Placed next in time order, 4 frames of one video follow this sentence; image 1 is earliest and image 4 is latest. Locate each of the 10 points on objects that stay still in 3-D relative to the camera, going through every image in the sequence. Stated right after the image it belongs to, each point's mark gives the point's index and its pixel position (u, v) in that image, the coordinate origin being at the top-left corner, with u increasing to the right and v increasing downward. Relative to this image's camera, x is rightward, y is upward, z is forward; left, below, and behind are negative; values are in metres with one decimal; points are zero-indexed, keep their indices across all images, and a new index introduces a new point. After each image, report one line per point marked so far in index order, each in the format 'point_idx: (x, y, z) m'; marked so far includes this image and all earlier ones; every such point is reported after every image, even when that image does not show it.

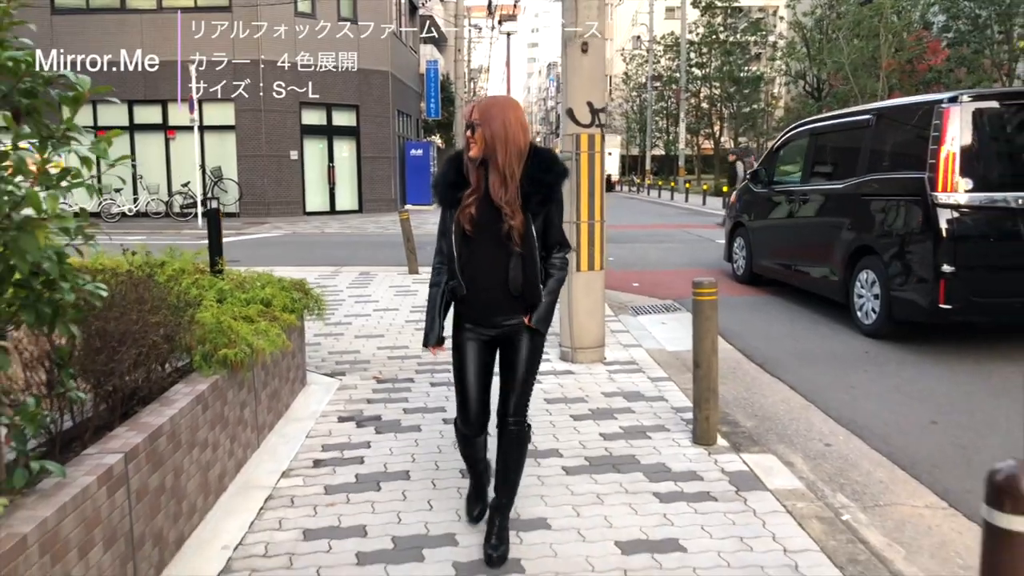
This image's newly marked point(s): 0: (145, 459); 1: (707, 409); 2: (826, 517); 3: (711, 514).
0: (-1.5, -0.7, +3.3) m
1: (+1.1, -0.7, +4.8) m
2: (+1.5, -1.1, +3.9) m
3: (+1.0, -1.1, +3.9) m
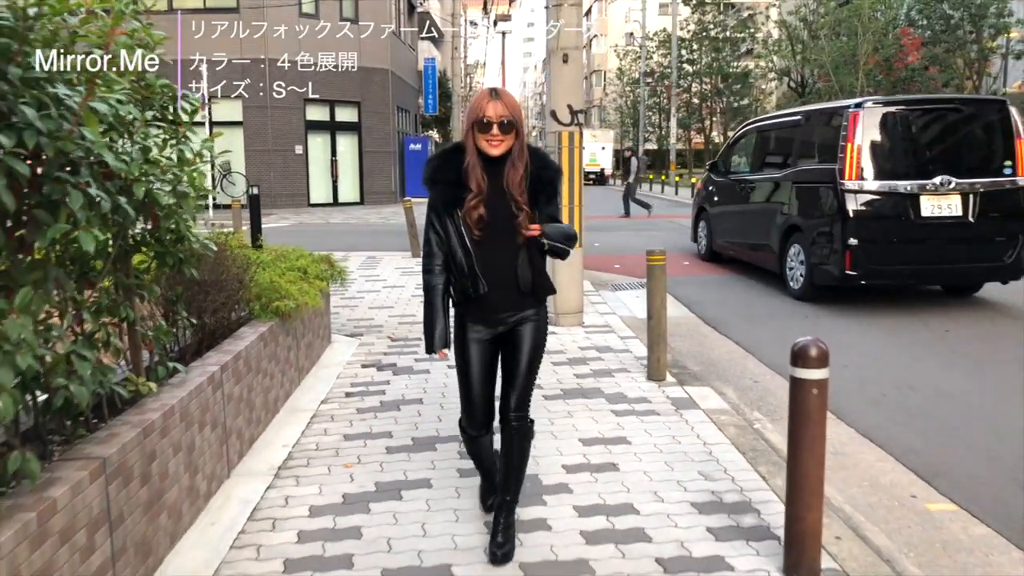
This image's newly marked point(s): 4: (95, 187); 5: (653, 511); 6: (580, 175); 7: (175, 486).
0: (-1.6, -0.5, +4.5) m
1: (+1.1, -0.5, +6.0) m
2: (+1.4, -0.9, +5.1) m
3: (+0.9, -0.8, +5.1) m
4: (-1.5, +0.4, +2.9) m
5: (+0.7, -1.1, +3.9) m
6: (+0.7, +1.1, +7.8) m
7: (-1.5, -0.9, +3.7) m
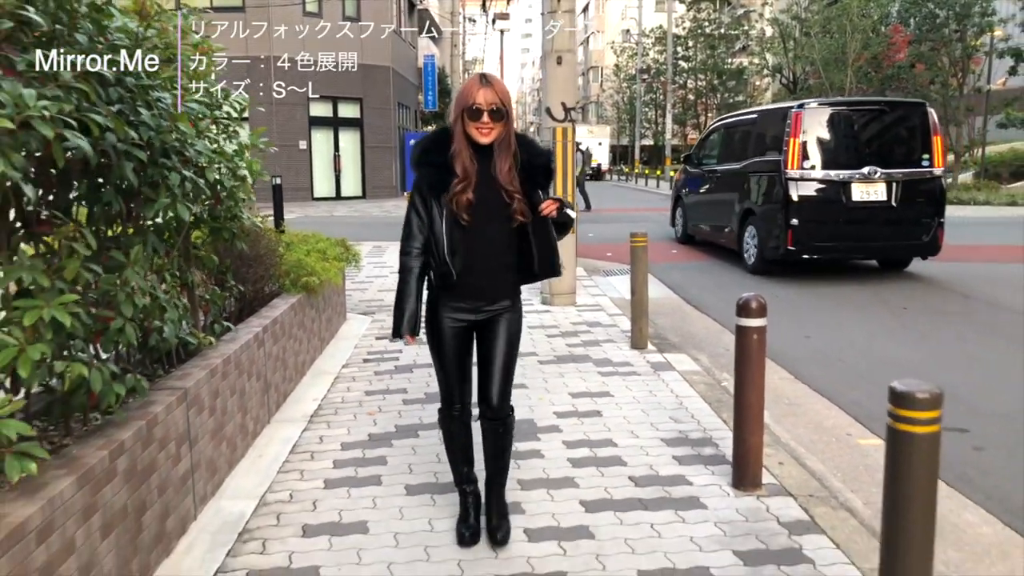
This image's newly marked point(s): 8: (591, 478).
0: (-1.6, -0.3, +5.3) m
1: (+1.1, -0.3, +6.7) m
2: (+1.4, -0.7, +5.9) m
3: (+0.9, -0.7, +5.9) m
4: (-1.5, +0.5, +3.6) m
5: (+0.7, -0.9, +4.7) m
6: (+0.6, +1.2, +8.6) m
7: (-1.5, -0.7, +4.4) m
8: (+0.4, -1.0, +4.2) m
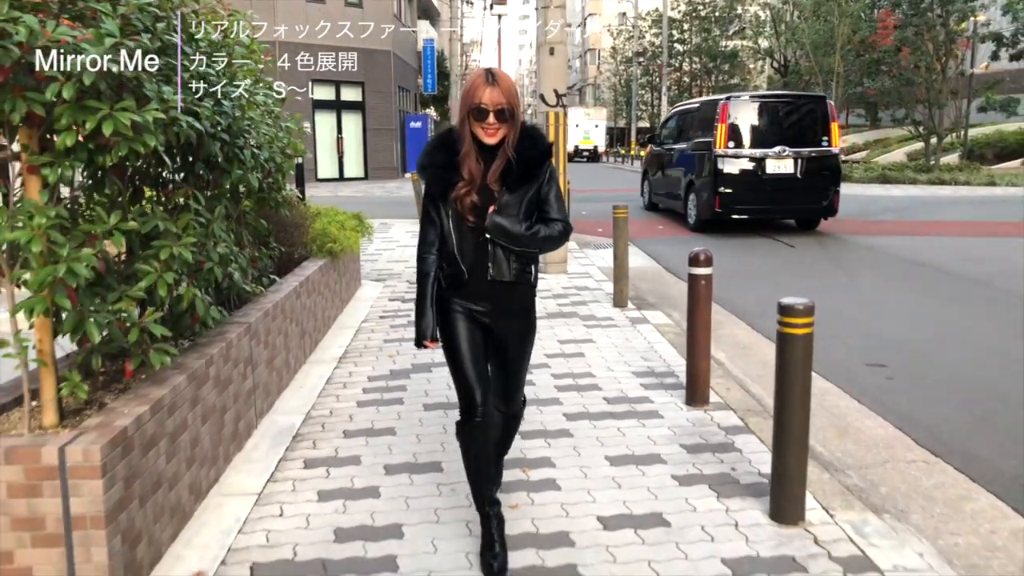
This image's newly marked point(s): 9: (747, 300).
0: (-1.6, 0.0, +6.2) m
1: (+1.0, 0.0, +7.7) m
2: (+1.4, -0.4, +6.9) m
3: (+0.9, -0.4, +6.9) m
4: (-1.5, +0.8, +4.6) m
5: (+0.7, -0.6, +5.7) m
6: (+0.6, +1.6, +9.5) m
7: (-1.5, -0.4, +5.4) m
8: (+0.4, -0.7, +5.2) m
9: (+2.3, -0.1, +7.8) m
